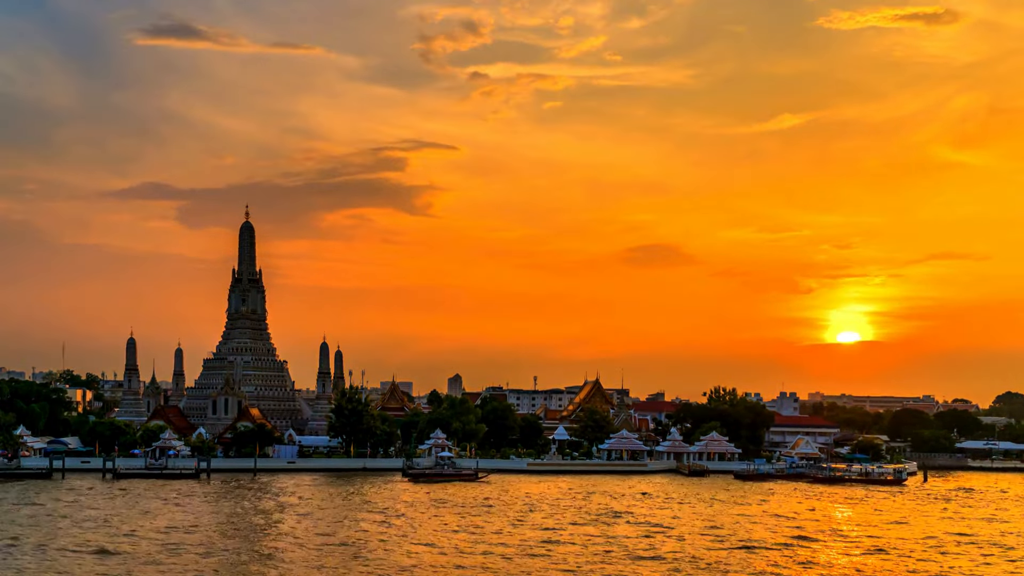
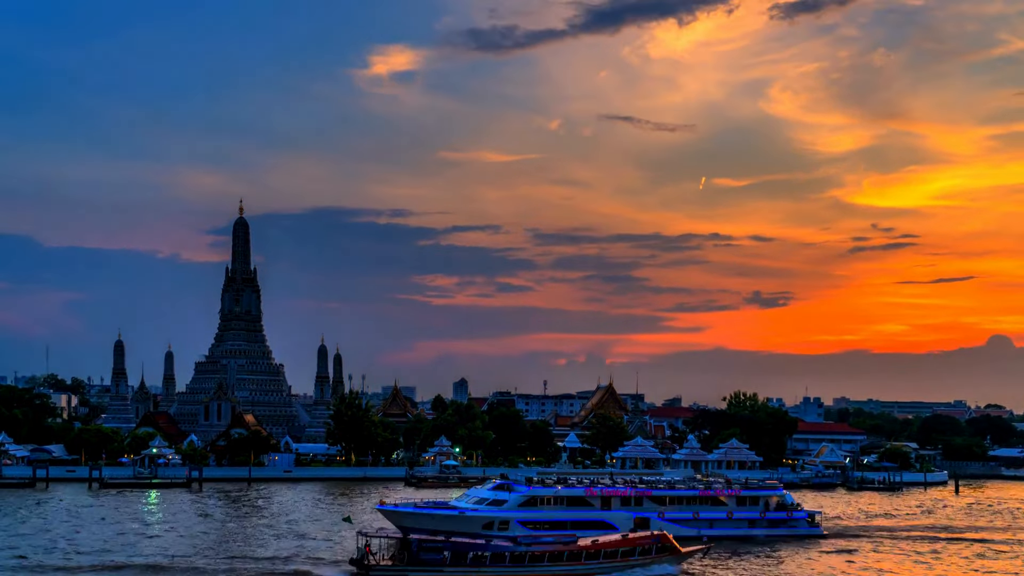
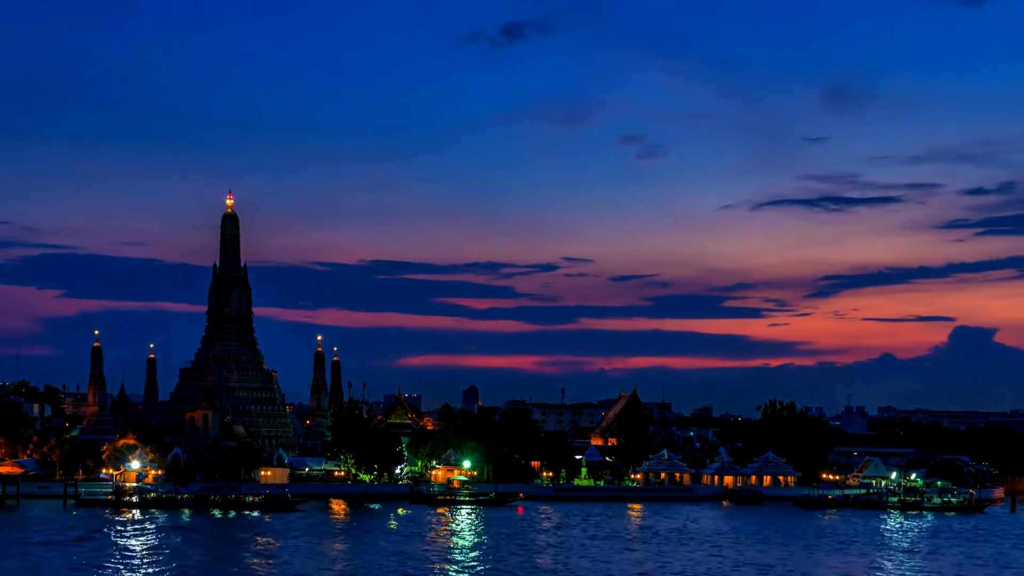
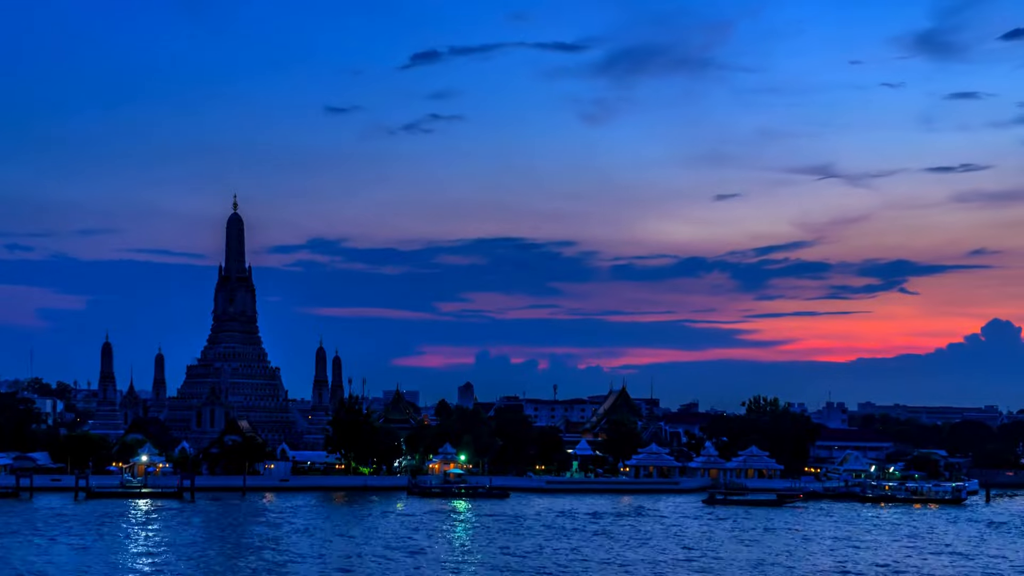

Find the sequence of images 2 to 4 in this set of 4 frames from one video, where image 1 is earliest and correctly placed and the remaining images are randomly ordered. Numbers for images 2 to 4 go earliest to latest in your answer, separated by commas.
2, 4, 3
